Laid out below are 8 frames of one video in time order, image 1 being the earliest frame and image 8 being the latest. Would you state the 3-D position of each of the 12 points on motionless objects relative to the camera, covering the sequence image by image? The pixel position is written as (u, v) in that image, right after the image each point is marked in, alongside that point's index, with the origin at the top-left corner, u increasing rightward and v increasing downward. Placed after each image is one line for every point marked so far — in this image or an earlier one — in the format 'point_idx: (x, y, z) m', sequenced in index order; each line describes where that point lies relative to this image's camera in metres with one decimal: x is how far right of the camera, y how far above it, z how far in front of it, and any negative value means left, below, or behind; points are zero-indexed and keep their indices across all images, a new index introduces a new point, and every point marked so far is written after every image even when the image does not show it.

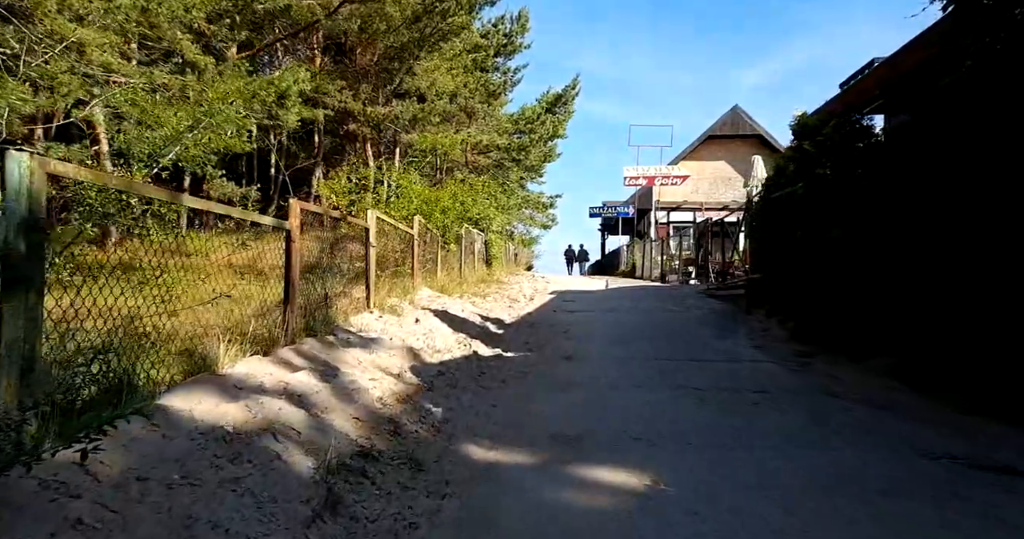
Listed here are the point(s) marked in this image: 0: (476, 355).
0: (-0.4, -0.9, +5.9) m
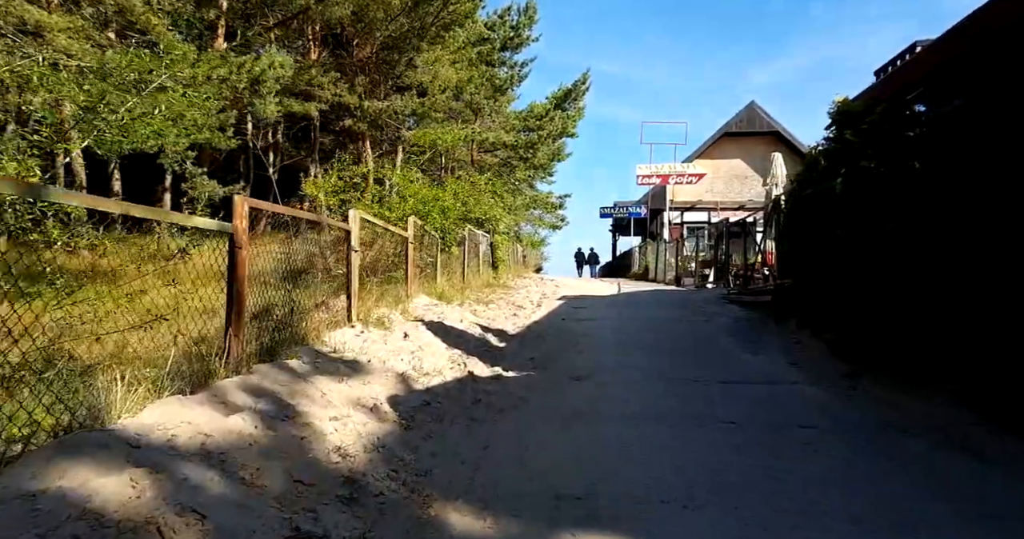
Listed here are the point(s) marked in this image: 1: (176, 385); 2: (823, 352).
0: (-0.4, -0.9, +5.1) m
1: (-1.7, -0.6, +2.9) m
2: (+3.8, -1.0, +7.0) m
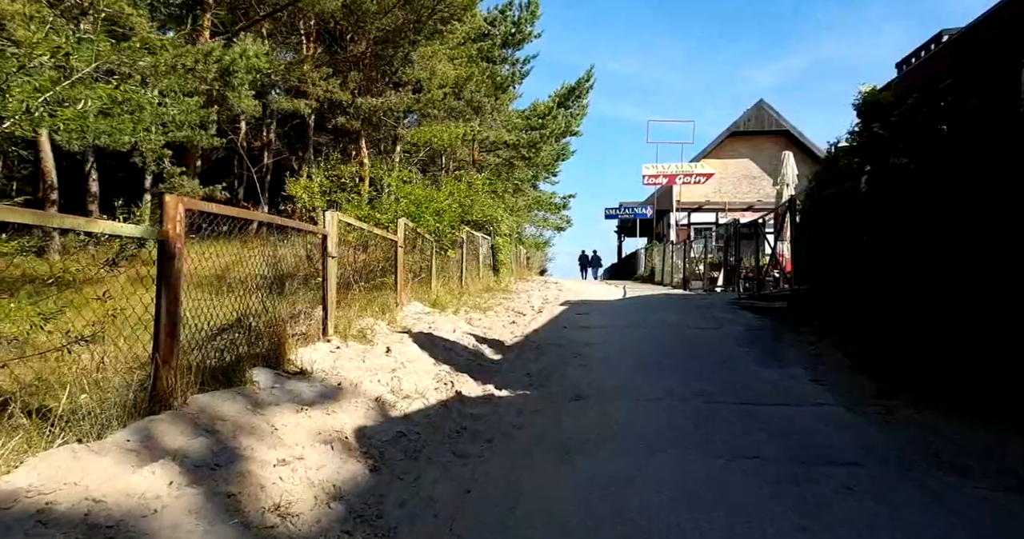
0: (-0.4, -1.0, +4.6) m
1: (-1.8, -0.6, +2.4) m
2: (+3.7, -1.1, +6.4) m
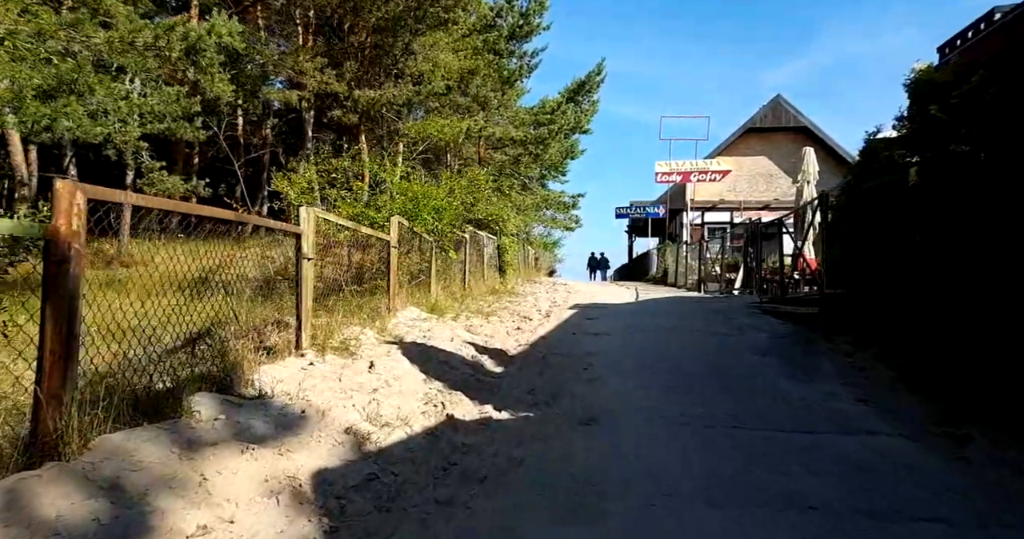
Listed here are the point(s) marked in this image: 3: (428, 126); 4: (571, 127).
0: (-0.4, -1.0, +3.9) m
1: (-1.8, -0.7, +1.7) m
2: (+3.8, -1.1, +5.7) m
3: (-1.7, +2.9, +11.9) m
4: (+1.9, +4.6, +18.7) m
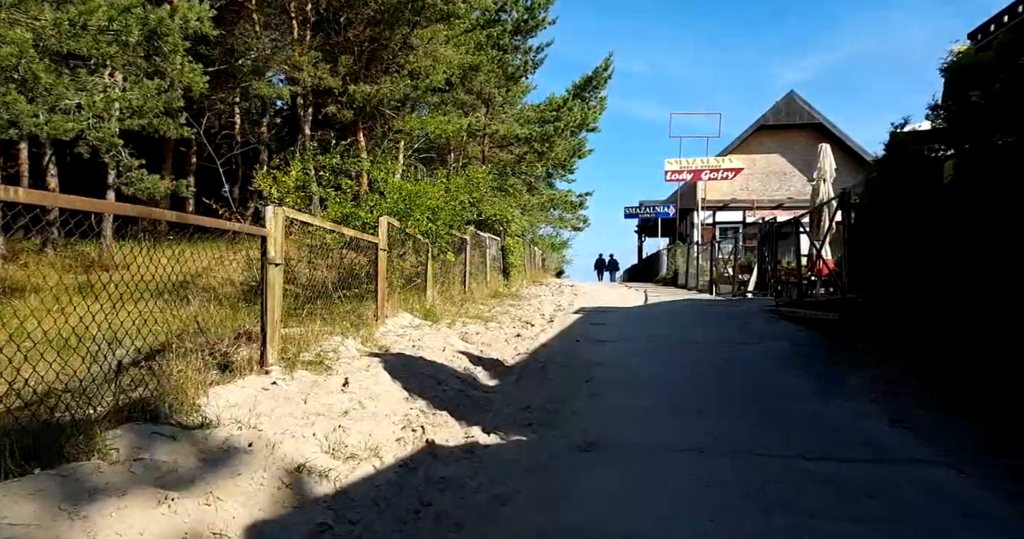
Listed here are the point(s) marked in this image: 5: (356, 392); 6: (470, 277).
0: (-0.5, -1.1, +3.4) m
1: (-1.9, -0.7, +1.3) m
2: (+3.7, -1.1, +5.2) m
3: (-1.7, +2.9, +11.5) m
4: (+2.1, +4.5, +18.2) m
5: (-1.1, -0.8, +3.9) m
6: (-0.8, -0.1, +11.6) m
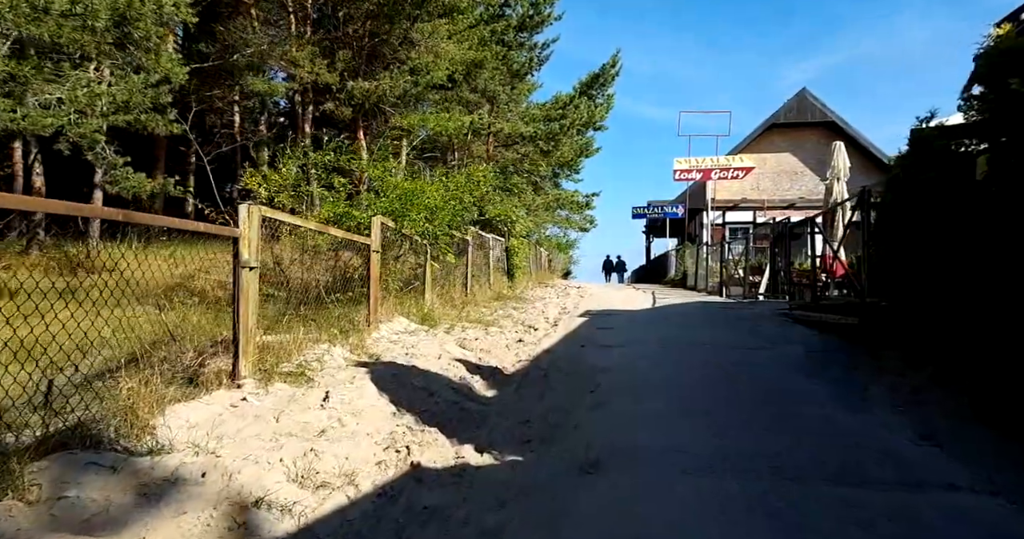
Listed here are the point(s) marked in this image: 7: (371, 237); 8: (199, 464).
0: (-0.5, -1.1, +3.1) m
1: (-2.0, -0.7, +1.0) m
2: (+3.7, -1.2, +4.8) m
3: (-1.6, +2.9, +11.1) m
4: (+2.2, +4.5, +17.8) m
5: (-1.1, -0.9, +3.6) m
6: (-0.8, -0.2, +11.2) m
7: (-1.5, +0.4, +6.3) m
8: (-1.3, -0.8, +2.5) m
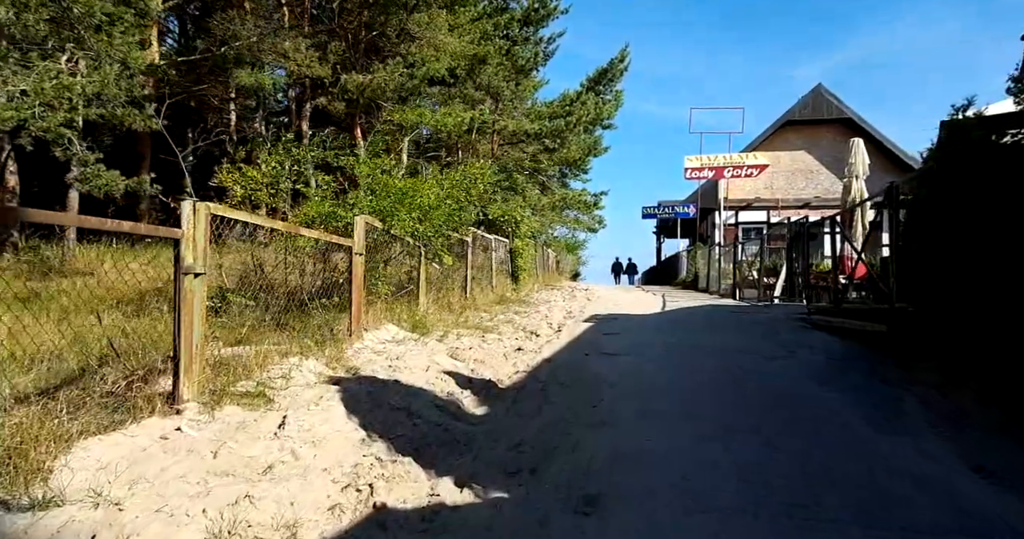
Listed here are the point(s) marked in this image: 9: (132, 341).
0: (-0.6, -1.2, +2.6) m
1: (-2.1, -0.8, +0.5) m
2: (+3.6, -1.2, +4.2) m
3: (-1.5, +2.8, +10.7) m
4: (+2.4, +4.5, +17.3) m
5: (-1.2, -0.9, +3.1) m
6: (-0.7, -0.2, +10.7) m
7: (-1.6, +0.3, +5.8) m
8: (-1.5, -0.9, +2.0) m
9: (-2.7, -0.5, +4.1) m
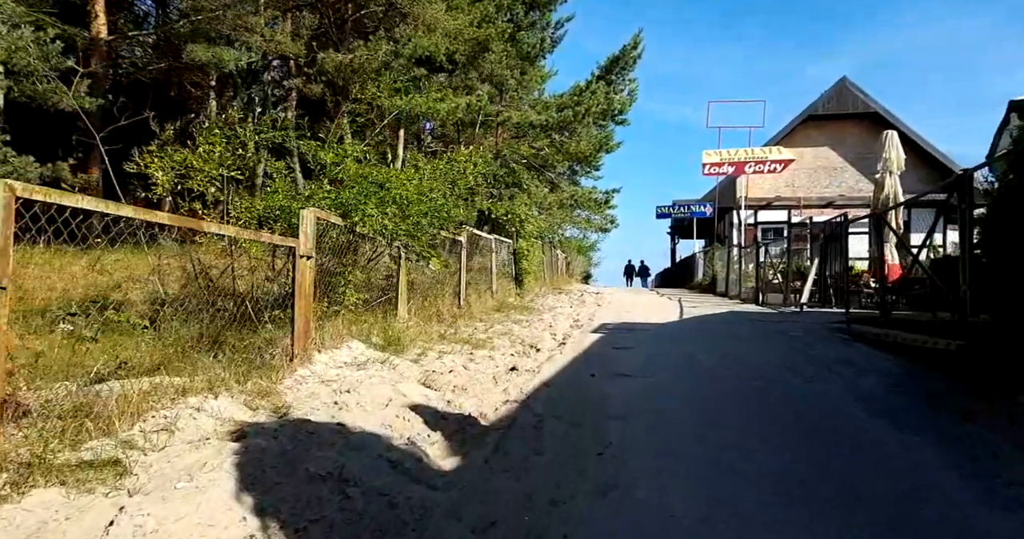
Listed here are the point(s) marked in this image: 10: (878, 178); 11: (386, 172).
0: (-0.8, -1.2, +1.4) m
1: (-2.3, -0.8, -0.6) m
2: (+3.5, -1.3, +3.0) m
3: (-1.5, +2.8, +9.5) m
4: (+2.5, +4.4, +16.1) m
5: (-1.3, -0.9, +2.0) m
6: (-0.7, -0.3, +9.6) m
7: (-1.7, +0.3, +4.7) m
8: (-1.6, -0.9, +0.9) m
9: (-2.8, -0.6, +3.0) m
10: (+8.6, +2.2, +13.6) m
11: (-1.5, +1.2, +7.4) m
